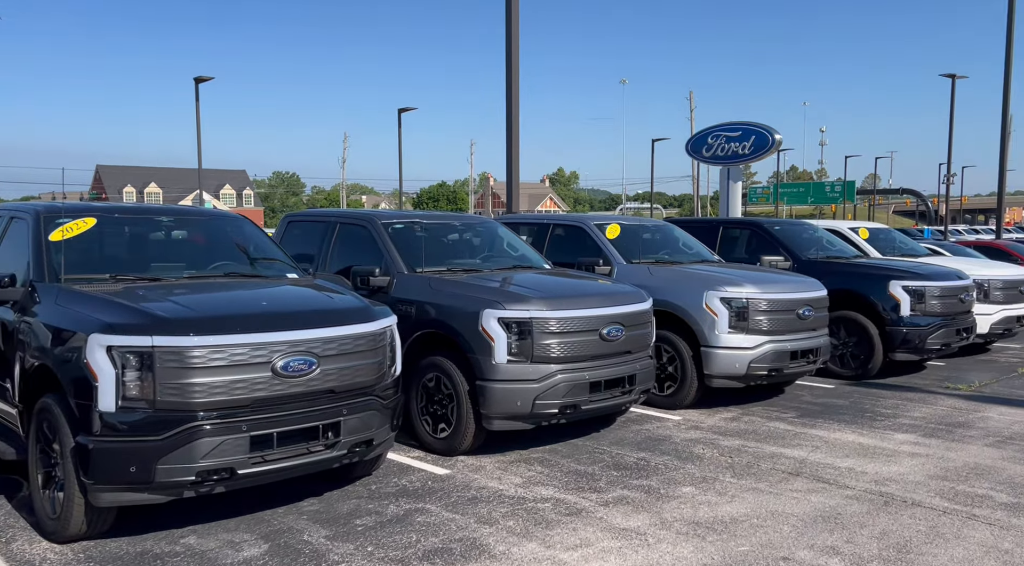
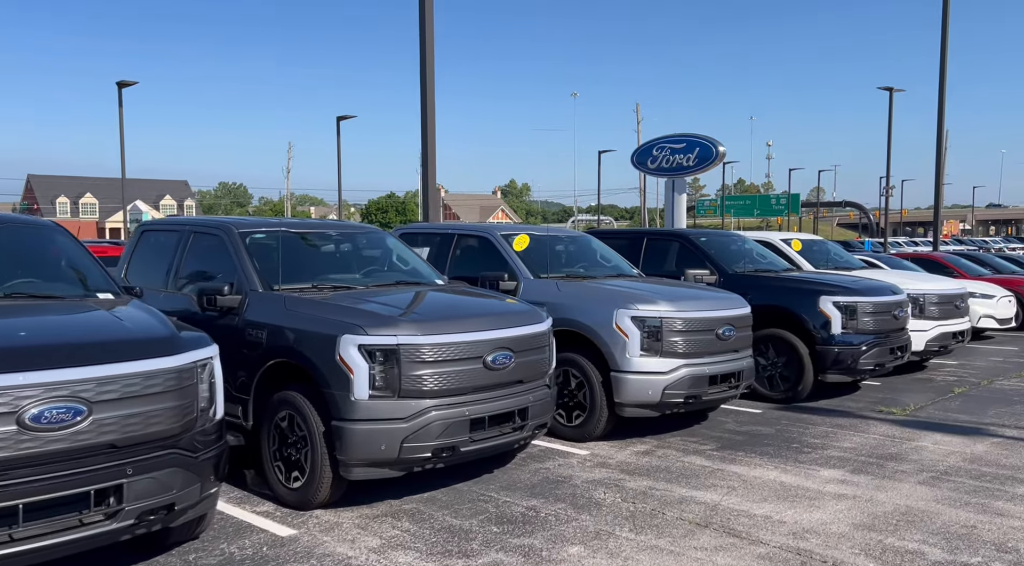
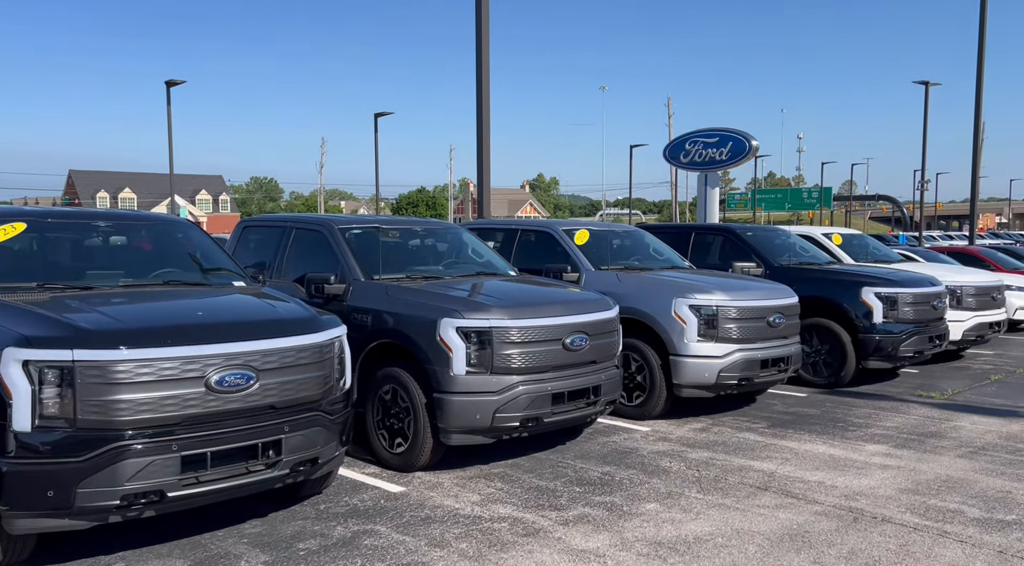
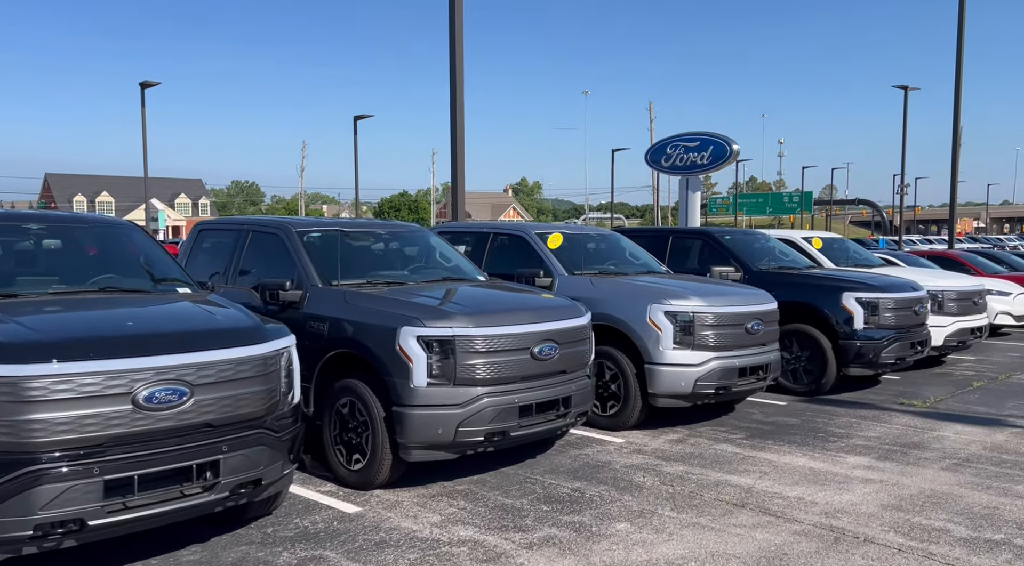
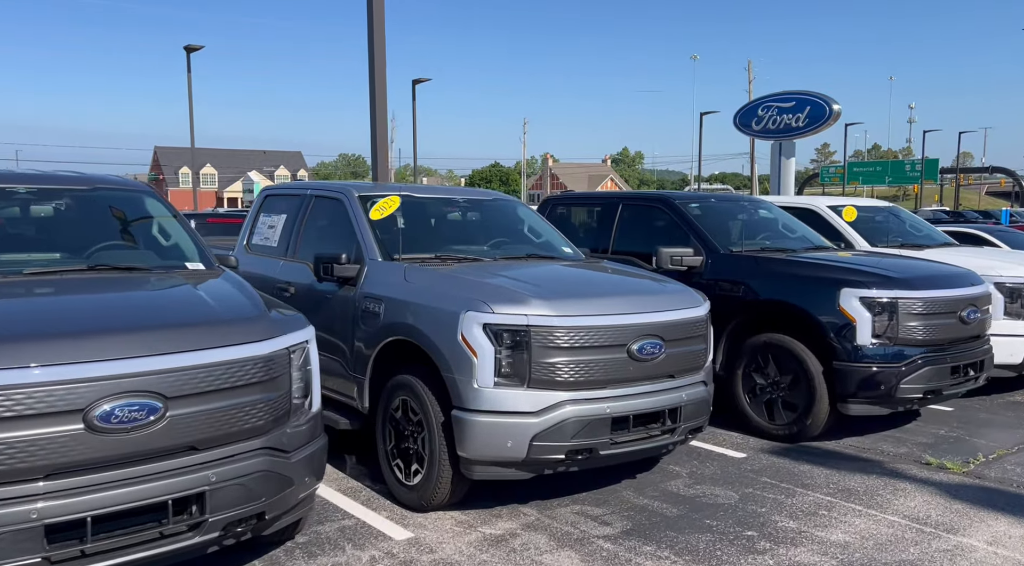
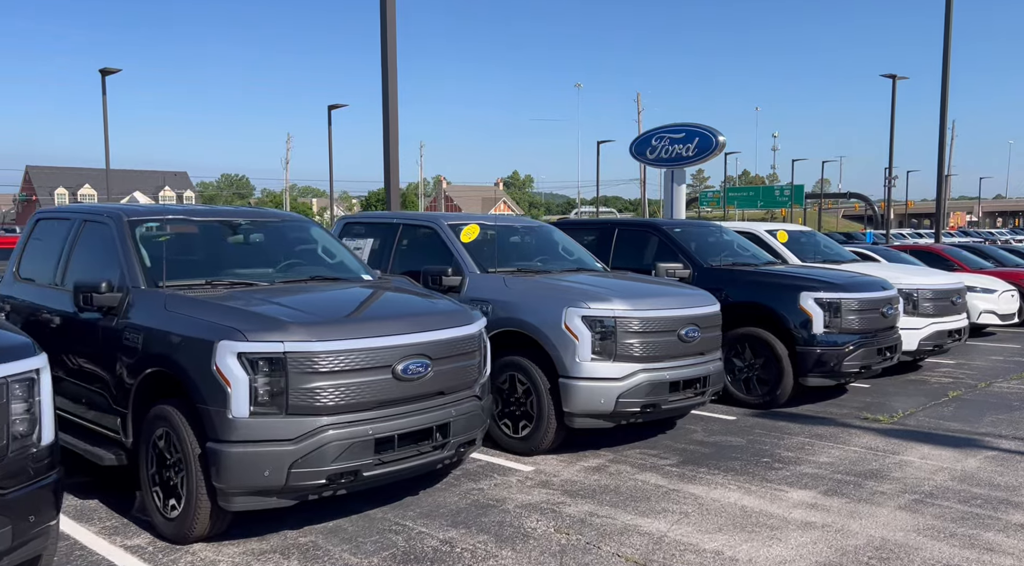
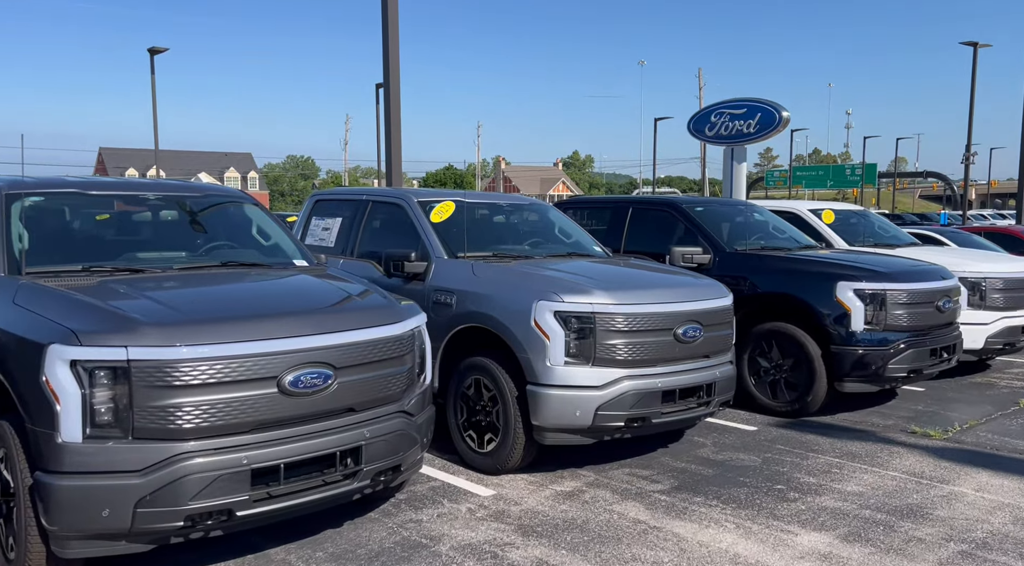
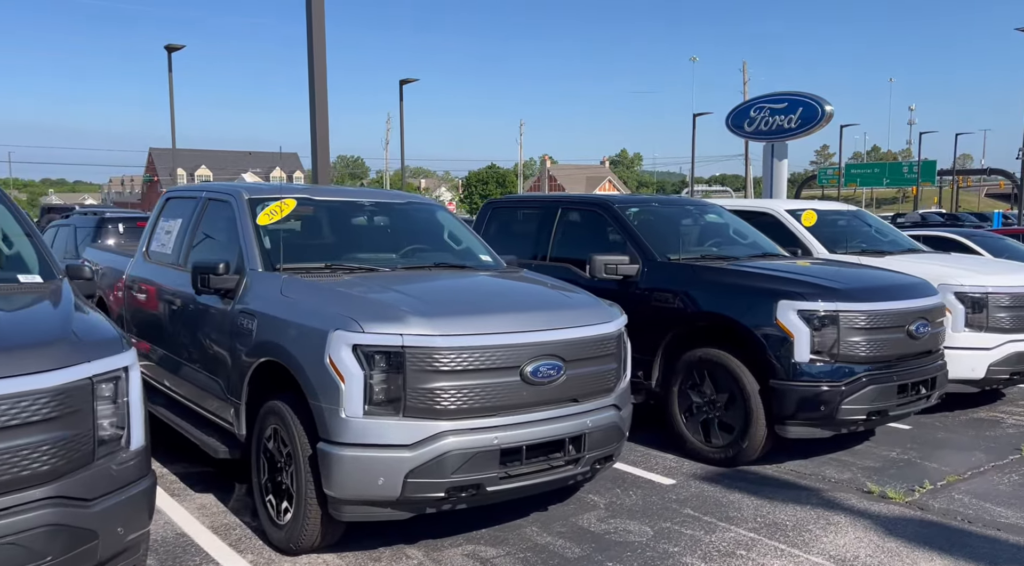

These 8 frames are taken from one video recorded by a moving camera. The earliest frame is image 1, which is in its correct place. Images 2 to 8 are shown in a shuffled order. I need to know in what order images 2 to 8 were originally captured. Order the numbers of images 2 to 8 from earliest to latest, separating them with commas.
3, 4, 2, 6, 7, 5, 8
